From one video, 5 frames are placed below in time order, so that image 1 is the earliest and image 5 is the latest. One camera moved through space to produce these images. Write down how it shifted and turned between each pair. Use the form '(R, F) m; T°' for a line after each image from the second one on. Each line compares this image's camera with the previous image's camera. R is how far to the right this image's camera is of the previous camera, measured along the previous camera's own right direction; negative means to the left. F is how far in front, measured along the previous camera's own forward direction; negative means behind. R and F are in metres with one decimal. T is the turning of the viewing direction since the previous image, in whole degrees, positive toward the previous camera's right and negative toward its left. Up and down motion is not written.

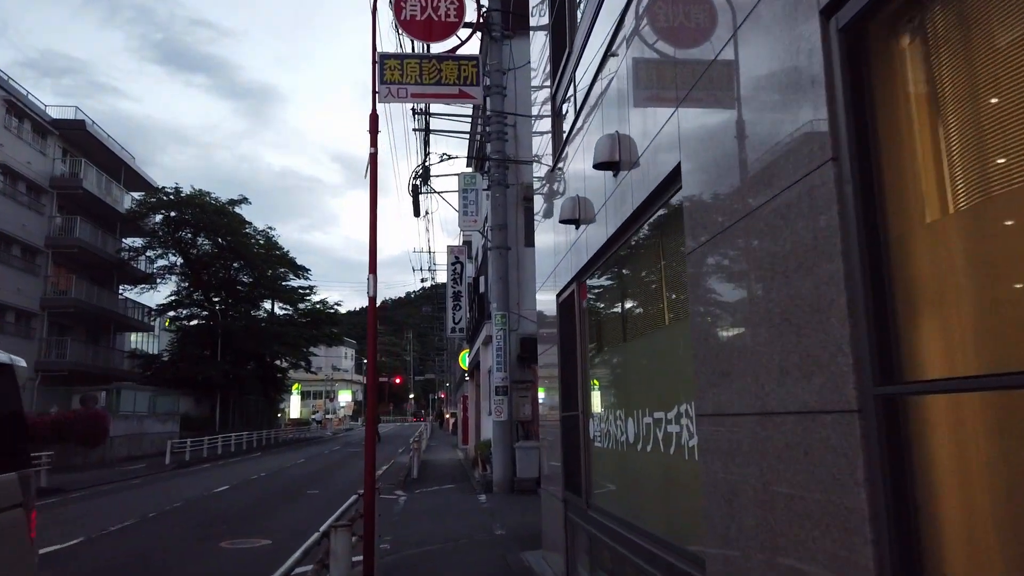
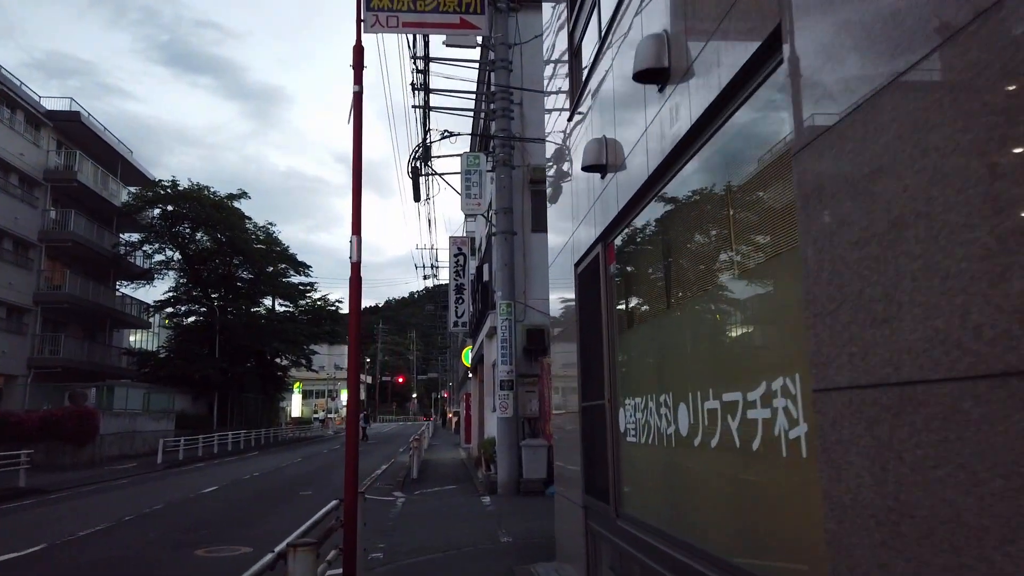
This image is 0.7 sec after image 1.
(-0.1, +1.2) m; 0°
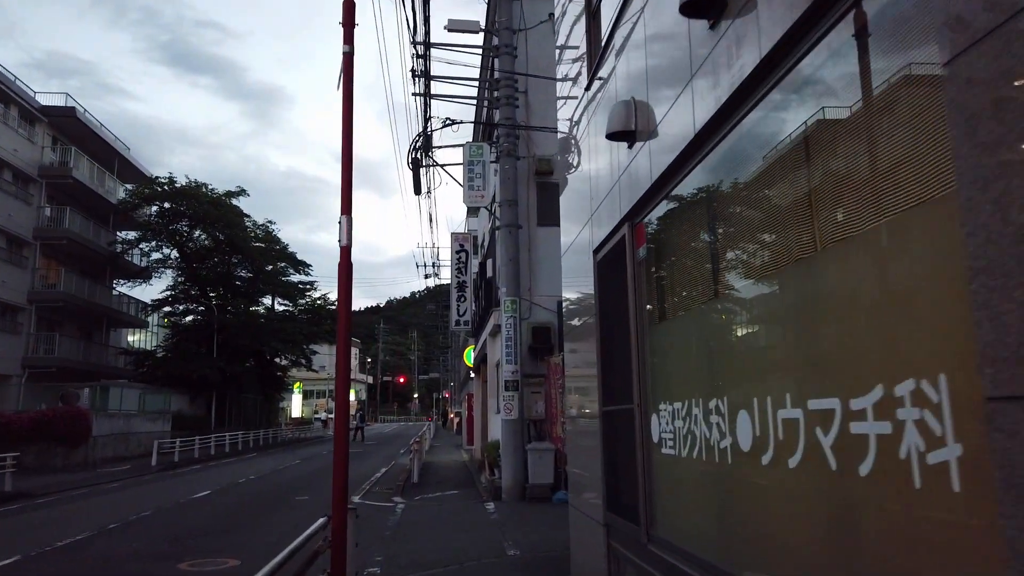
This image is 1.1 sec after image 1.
(-0.1, +0.7) m; 0°
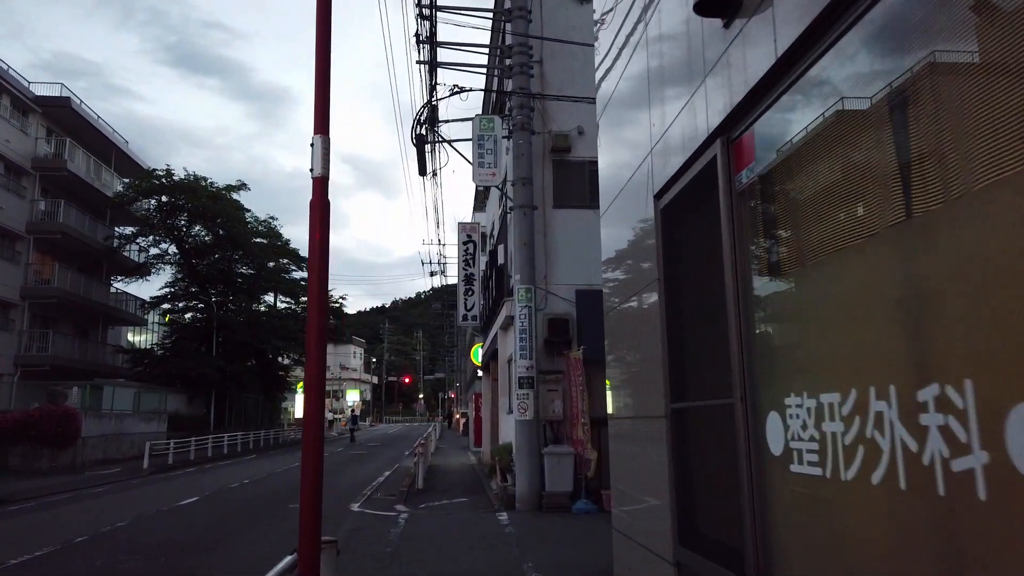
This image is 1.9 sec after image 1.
(-0.2, +1.4) m; 0°
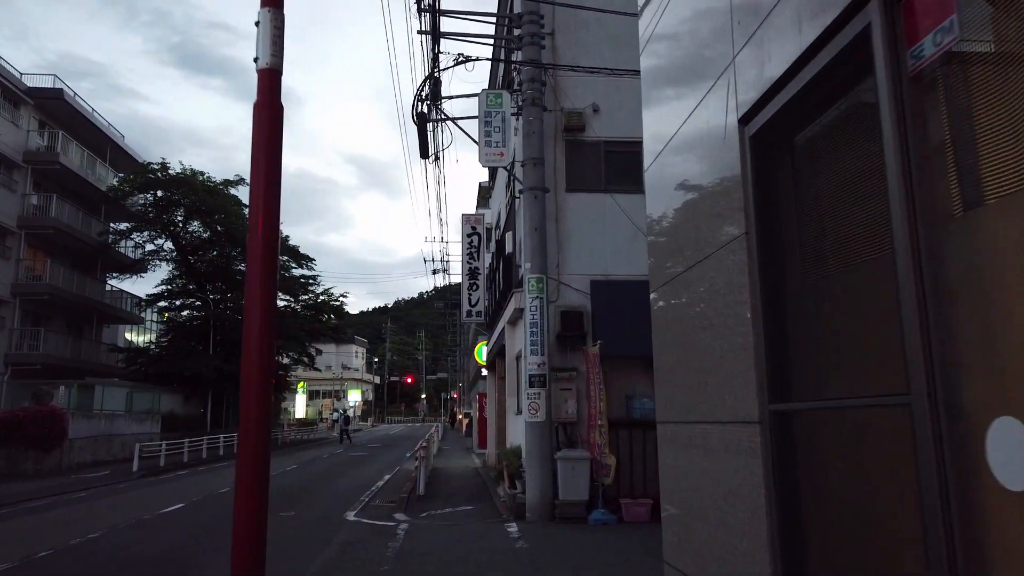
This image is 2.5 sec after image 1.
(-0.1, +1.2) m; 0°
